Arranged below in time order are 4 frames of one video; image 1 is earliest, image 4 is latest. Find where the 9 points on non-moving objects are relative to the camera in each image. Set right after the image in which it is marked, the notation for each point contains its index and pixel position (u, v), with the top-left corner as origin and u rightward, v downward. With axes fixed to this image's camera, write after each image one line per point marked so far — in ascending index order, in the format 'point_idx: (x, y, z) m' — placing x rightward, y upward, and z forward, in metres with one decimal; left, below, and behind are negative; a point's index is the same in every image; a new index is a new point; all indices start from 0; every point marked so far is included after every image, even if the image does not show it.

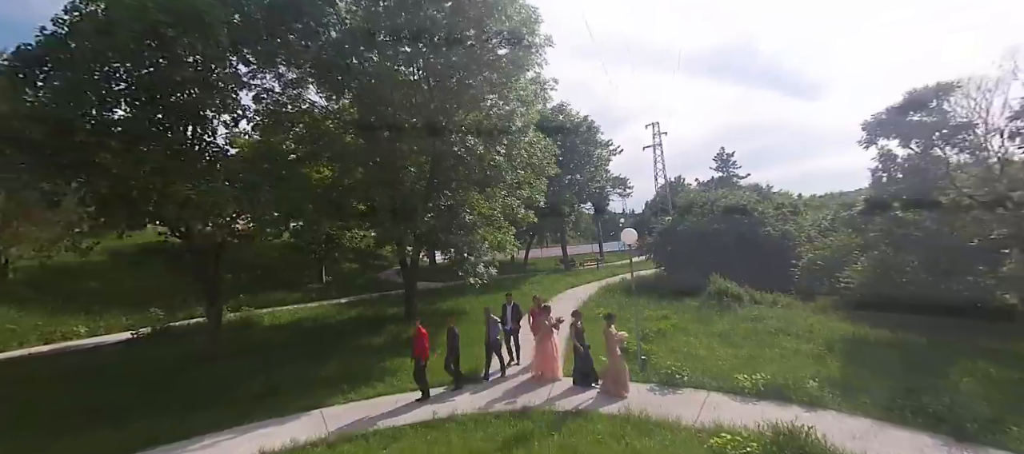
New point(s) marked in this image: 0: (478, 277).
0: (-1.2, -1.6, +16.4) m
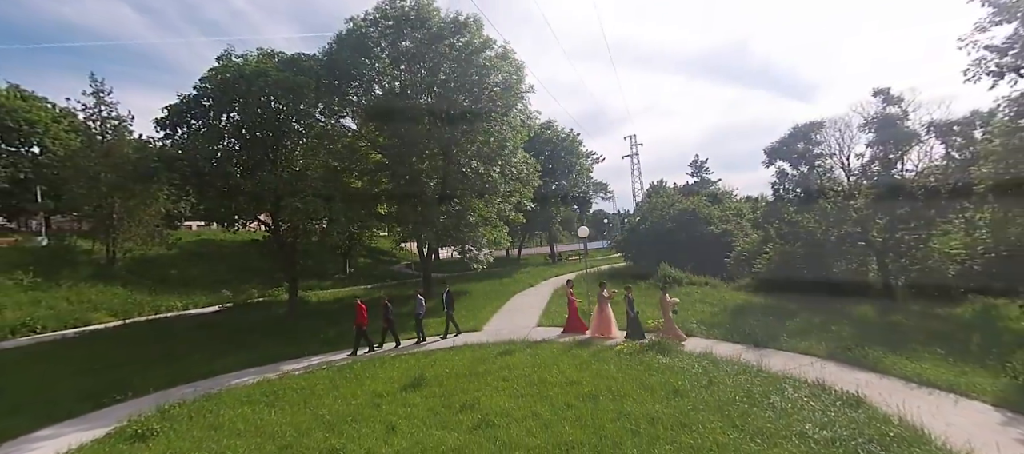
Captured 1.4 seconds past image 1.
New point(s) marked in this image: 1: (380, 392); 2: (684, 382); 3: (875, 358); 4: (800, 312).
0: (-1.5, -1.6, +21.2) m
1: (-2.6, -3.2, +9.6) m
2: (+3.1, -2.8, +8.9) m
3: (+7.0, -2.5, +9.5) m
4: (+8.8, -2.6, +15.0) m
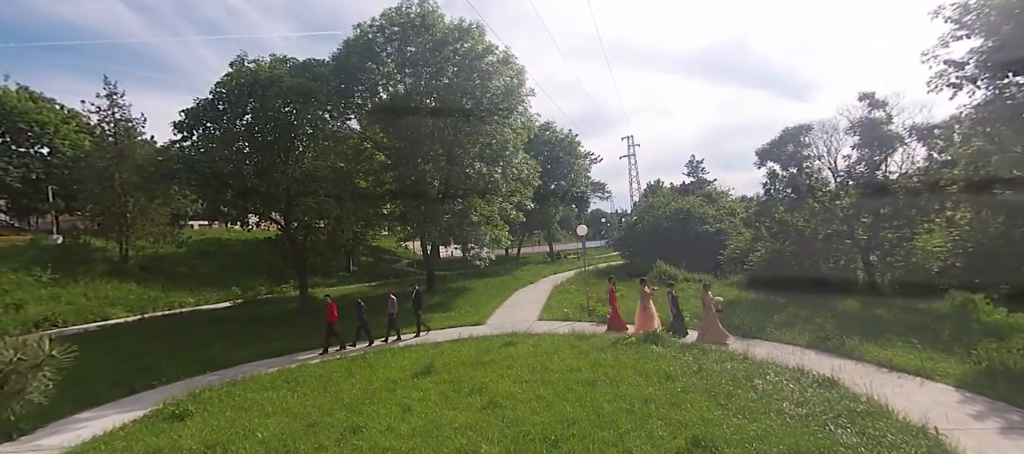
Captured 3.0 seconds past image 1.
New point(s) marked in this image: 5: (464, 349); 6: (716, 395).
0: (-1.4, -1.5, +22.0) m
1: (-2.5, -3.2, +10.3) m
2: (+3.2, -2.8, +9.7) m
3: (+7.1, -2.5, +10.3) m
4: (+8.9, -2.6, +15.8) m
5: (-1.2, -3.1, +12.4) m
6: (+3.4, -2.8, +8.1) m
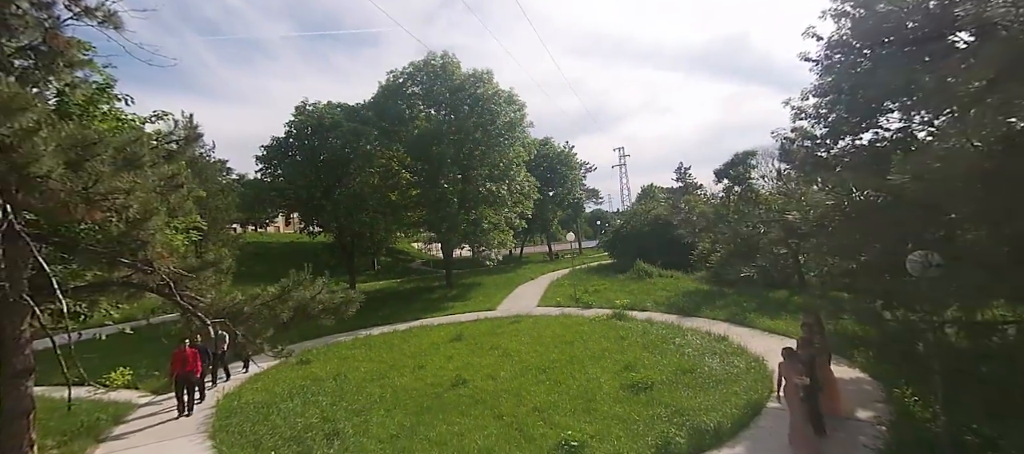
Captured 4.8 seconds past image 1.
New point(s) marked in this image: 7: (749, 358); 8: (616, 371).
0: (-1.2, -1.8, +26.6) m
1: (-2.3, -3.5, +15.0) m
2: (+3.4, -3.1, +14.3) m
3: (+7.3, -2.8, +14.9) m
4: (+9.0, -2.8, +20.4) m
5: (-1.0, -3.4, +17.1) m
6: (+3.5, -3.1, +12.8) m
7: (+5.3, -3.0, +11.1) m
8: (+2.3, -3.2, +10.9) m
